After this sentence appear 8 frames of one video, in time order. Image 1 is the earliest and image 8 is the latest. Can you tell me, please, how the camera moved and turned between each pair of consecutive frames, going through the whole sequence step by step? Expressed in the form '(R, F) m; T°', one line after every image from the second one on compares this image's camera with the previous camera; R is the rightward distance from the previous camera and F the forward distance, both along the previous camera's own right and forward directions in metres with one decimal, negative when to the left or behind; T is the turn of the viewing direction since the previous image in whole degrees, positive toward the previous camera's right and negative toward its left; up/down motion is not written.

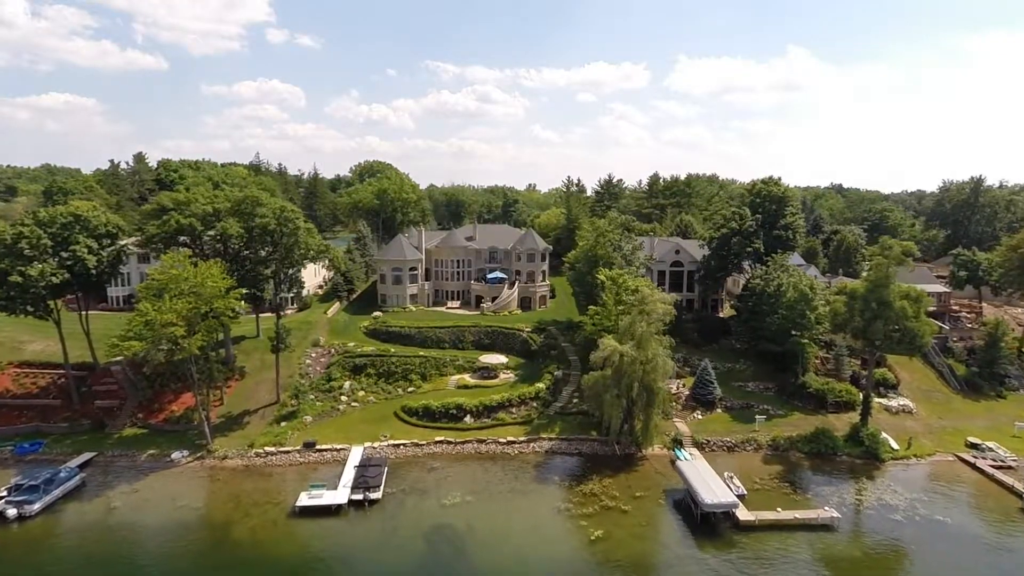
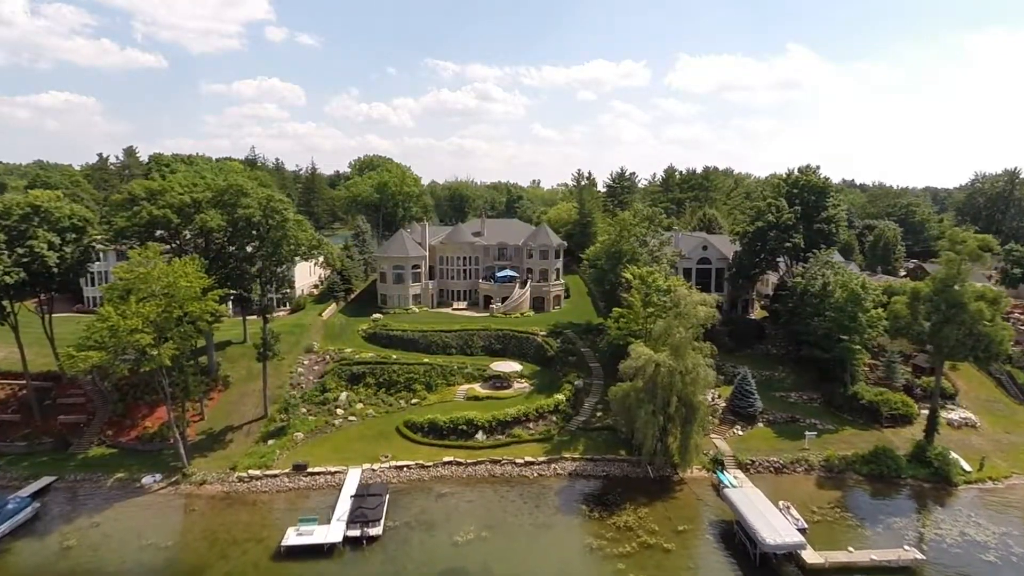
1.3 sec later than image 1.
(-1.5, +6.8) m; 0°
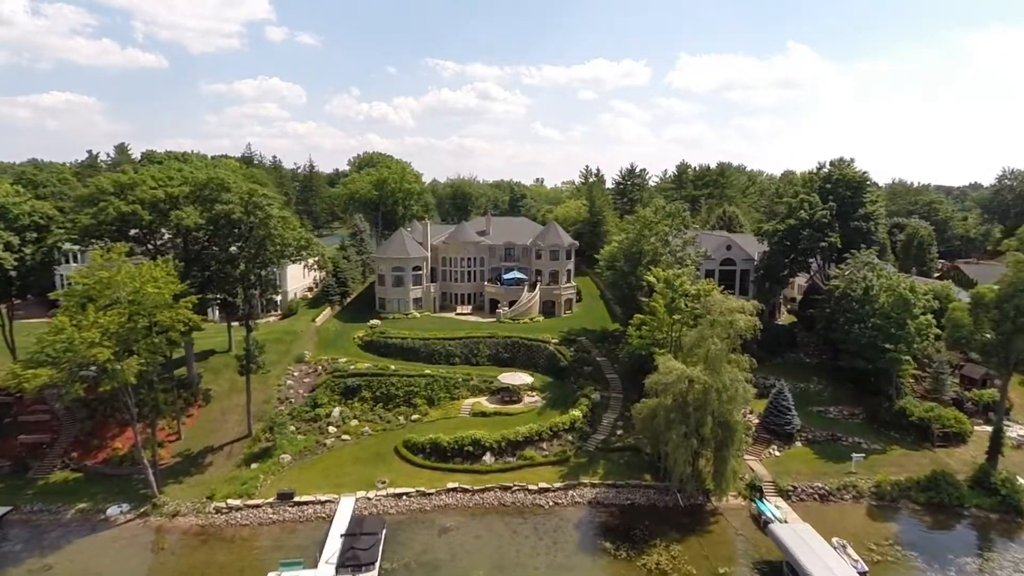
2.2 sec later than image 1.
(-0.9, +5.5) m; 0°
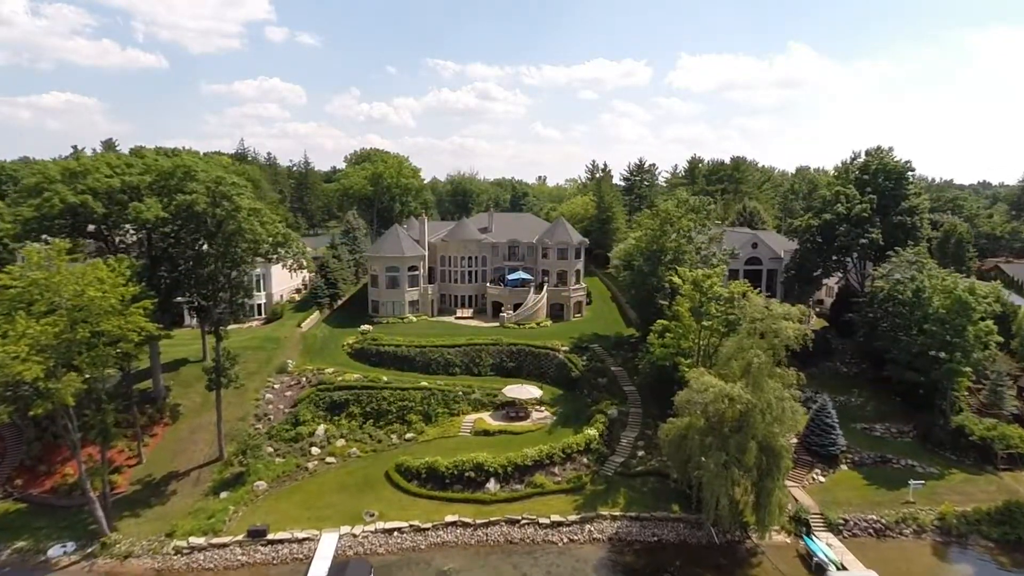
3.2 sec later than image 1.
(-0.5, +5.9) m; 0°
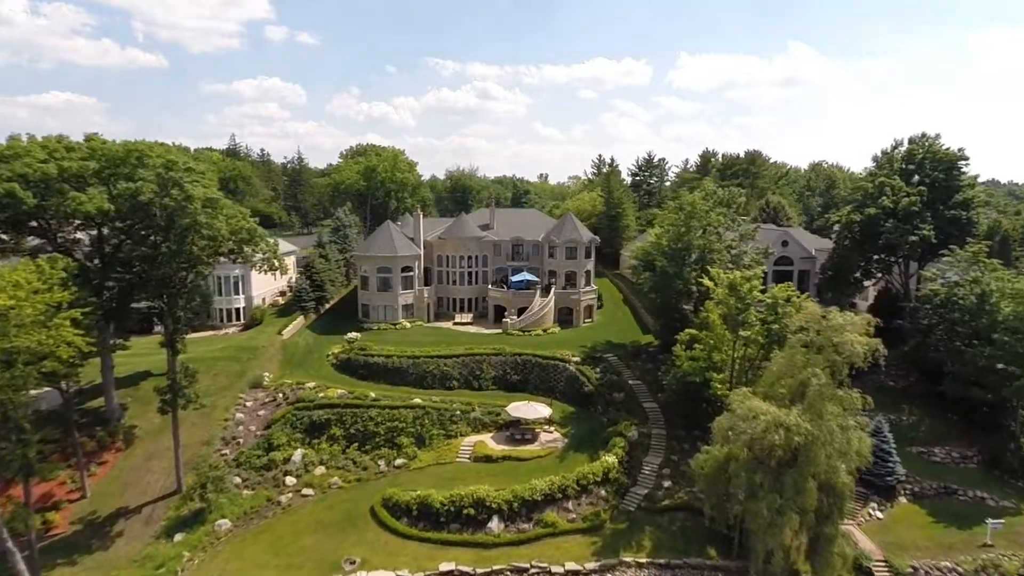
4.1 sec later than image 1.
(-0.4, +6.1) m; 0°
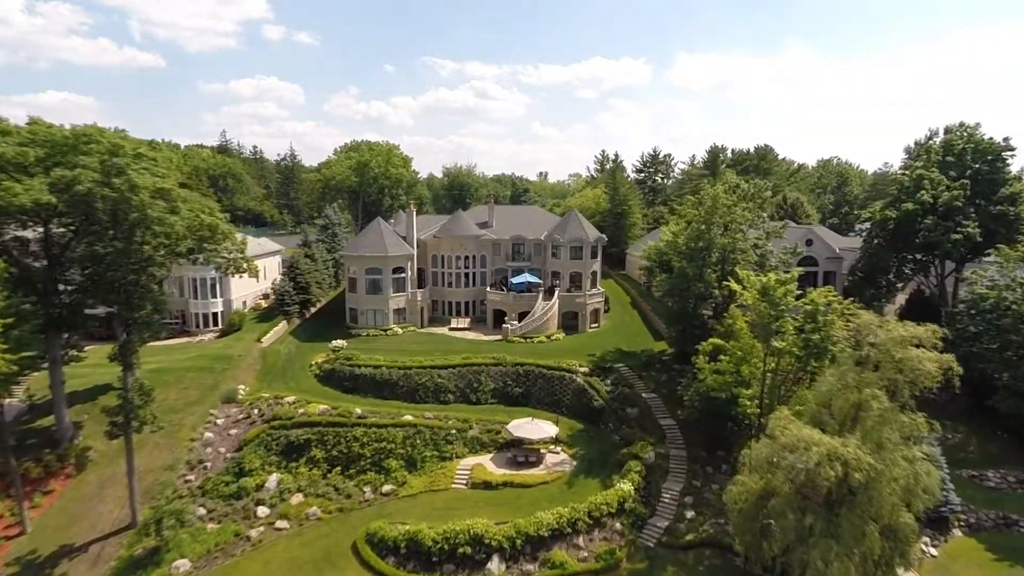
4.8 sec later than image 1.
(-0.2, +4.6) m; 0°
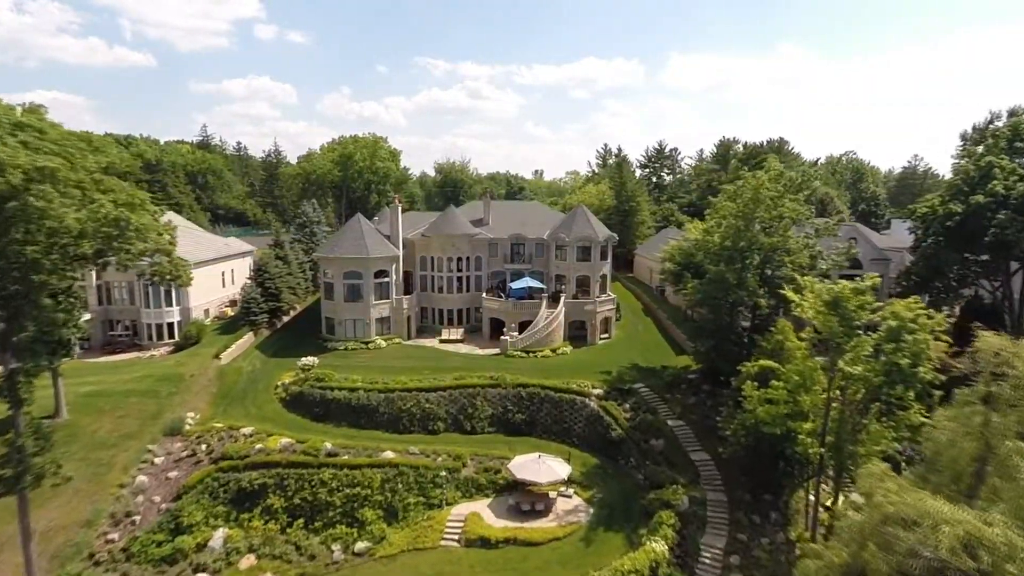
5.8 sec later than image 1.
(-0.5, +6.9) m; +1°
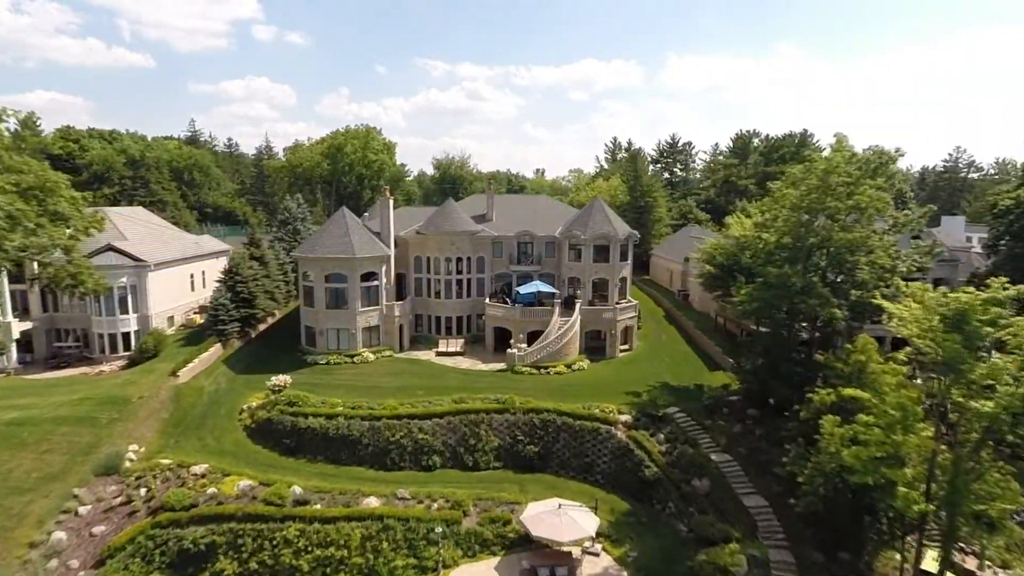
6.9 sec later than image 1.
(-0.7, +6.3) m; 0°
